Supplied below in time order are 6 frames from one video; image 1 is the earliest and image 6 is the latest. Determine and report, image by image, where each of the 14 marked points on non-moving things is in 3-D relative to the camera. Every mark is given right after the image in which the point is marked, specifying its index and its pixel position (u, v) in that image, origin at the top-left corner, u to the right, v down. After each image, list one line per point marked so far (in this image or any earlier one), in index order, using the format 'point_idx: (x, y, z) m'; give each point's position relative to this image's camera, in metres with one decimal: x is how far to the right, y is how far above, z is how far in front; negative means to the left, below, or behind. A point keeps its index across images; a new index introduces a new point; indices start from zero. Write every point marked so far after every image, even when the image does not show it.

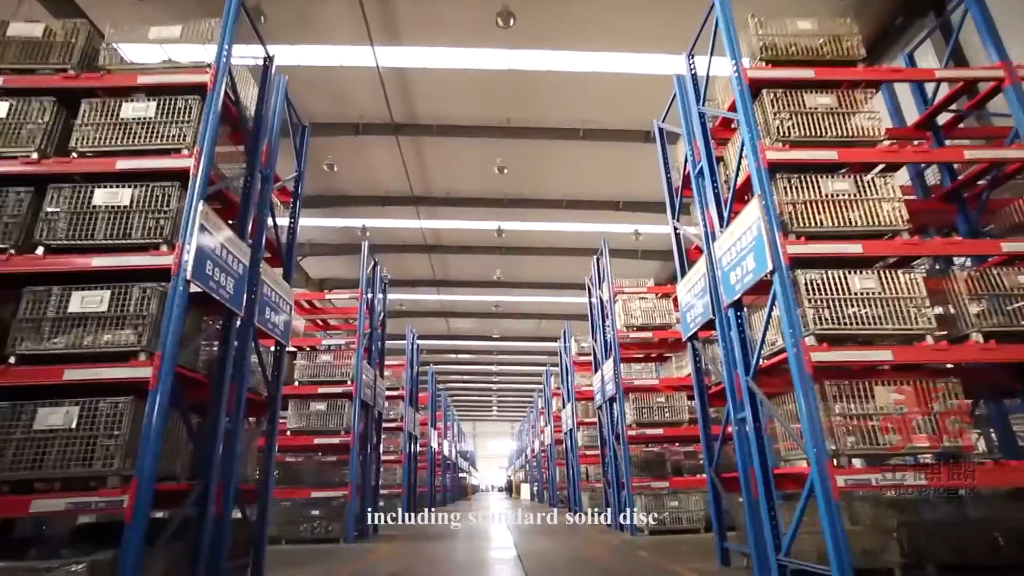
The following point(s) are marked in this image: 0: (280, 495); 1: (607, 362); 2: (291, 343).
0: (-2.6, -2.3, +6.8) m
1: (+1.3, -0.9, +7.9) m
2: (-2.7, -0.7, +7.4) m
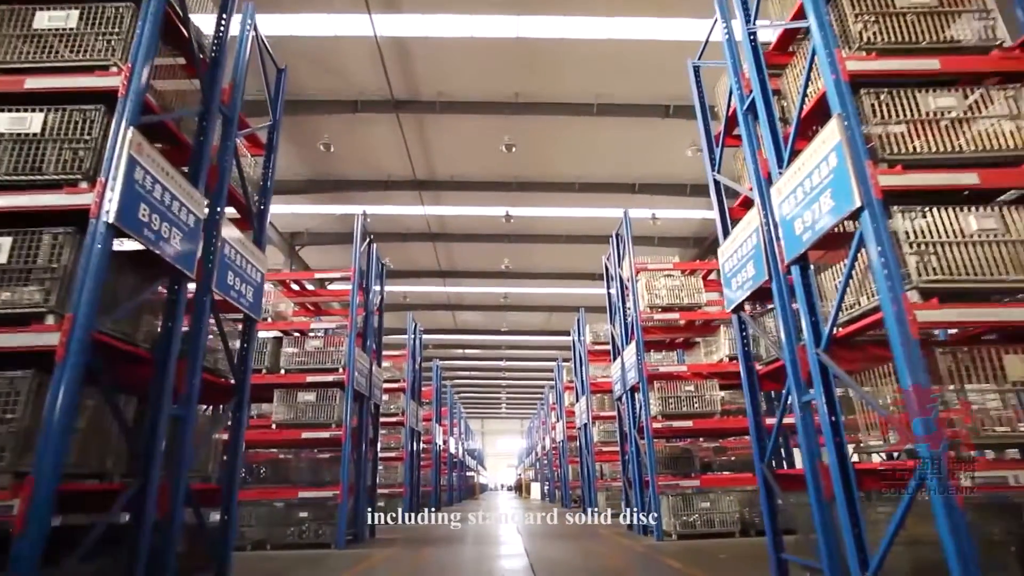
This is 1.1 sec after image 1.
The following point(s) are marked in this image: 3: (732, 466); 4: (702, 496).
0: (-2.5, -2.1, +6.2) m
1: (+1.4, -0.7, +7.2) m
2: (-2.6, -0.4, +6.7) m
3: (+2.7, -2.1, +7.4) m
4: (+2.0, -2.1, +6.2) m
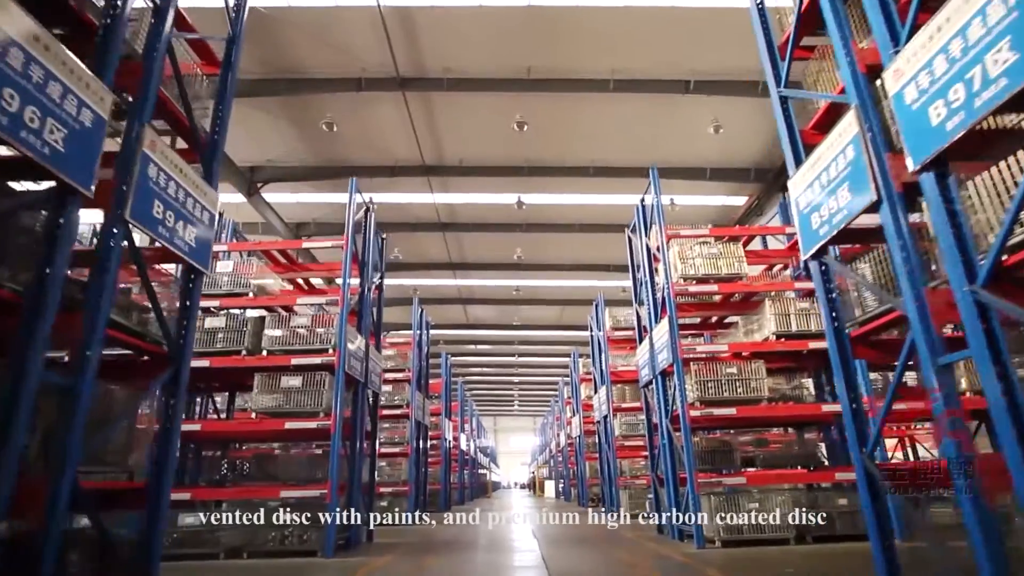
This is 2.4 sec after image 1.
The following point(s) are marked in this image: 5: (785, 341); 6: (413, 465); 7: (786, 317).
0: (-2.4, -1.8, +5.4) m
1: (+1.5, -0.4, +6.3) m
2: (-2.4, -0.1, +5.9) m
3: (+2.8, -1.8, +6.5) m
4: (+2.1, -1.8, +5.3) m
5: (+2.6, -0.5, +5.7) m
6: (-1.6, -2.8, +9.6) m
7: (+2.6, -0.3, +5.8) m
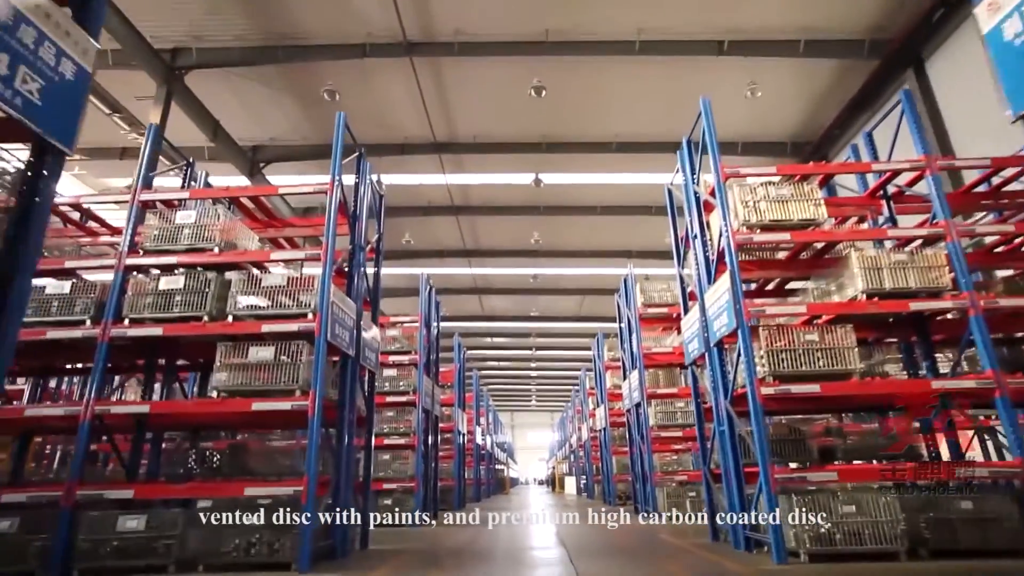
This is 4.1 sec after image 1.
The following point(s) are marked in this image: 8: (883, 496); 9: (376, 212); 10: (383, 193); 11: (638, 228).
0: (-2.2, -1.4, +4.3) m
1: (+1.7, 0.0, +5.2) m
2: (-2.3, +0.2, +4.9) m
3: (+3.0, -1.4, +5.3) m
4: (+2.3, -1.4, +4.2) m
5: (+2.7, -0.1, +4.5) m
6: (-1.3, -2.4, +8.5) m
7: (+2.8, +0.1, +4.6) m
8: (+2.5, -1.4, +4.0) m
9: (-1.6, +0.9, +7.0) m
10: (-1.6, +1.2, +7.6) m
11: (+3.3, +1.6, +16.2) m
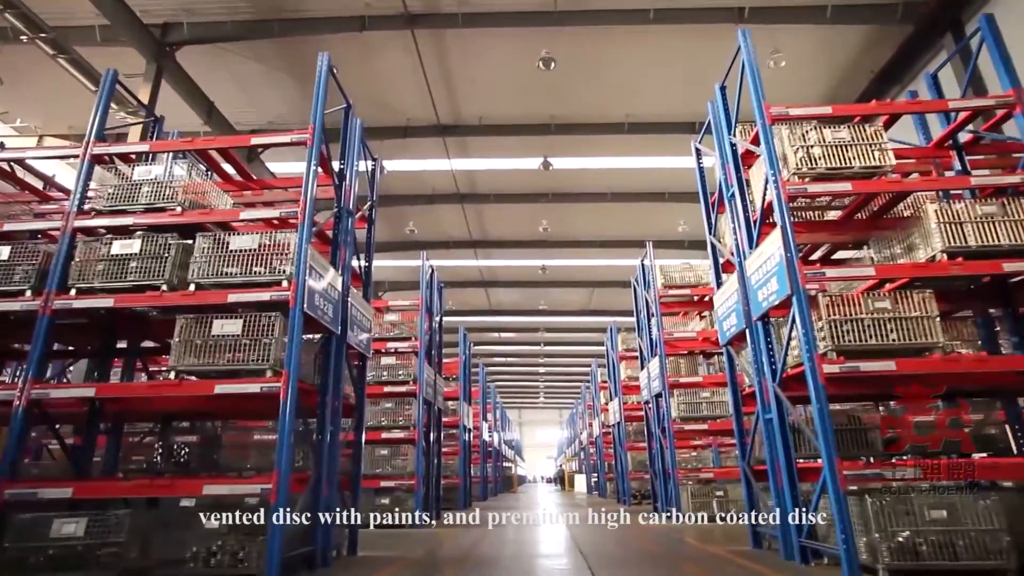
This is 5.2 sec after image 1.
0: (-2.2, -1.2, +3.6) m
1: (+1.8, +0.3, +4.4) m
2: (-2.2, +0.5, +4.2) m
3: (+3.1, -1.2, +4.5) m
4: (+2.3, -1.2, +3.4) m
5: (+2.8, +0.2, +3.8) m
6: (-1.2, -2.1, +7.8) m
7: (+2.8, +0.4, +3.8) m
8: (+2.5, -1.1, +3.3) m
9: (-1.5, +1.2, +6.3) m
10: (-1.5, +1.5, +6.9) m
11: (+3.5, +1.9, +15.4) m
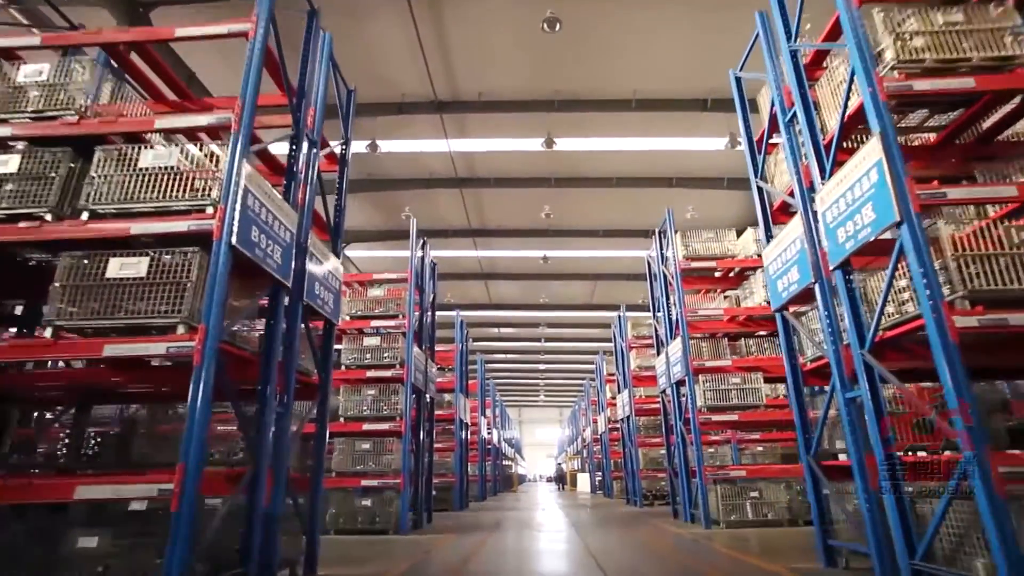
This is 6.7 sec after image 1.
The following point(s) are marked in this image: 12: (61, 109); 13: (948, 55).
0: (-2.1, -0.9, +2.6) m
1: (+1.8, +0.6, +3.4) m
2: (-2.2, +0.8, +3.1) m
3: (+3.1, -0.8, +3.5) m
4: (+2.3, -0.8, +2.4) m
5: (+2.8, +0.5, +2.7) m
6: (-1.2, -1.8, +6.8) m
7: (+2.8, +0.7, +2.8) m
8: (+2.5, -0.8, +2.2) m
9: (-1.5, +1.5, +5.3) m
10: (-1.5, +1.8, +5.8) m
11: (+3.6, +2.2, +14.4) m
12: (-2.4, +1.0, +3.3) m
13: (+2.2, +1.2, +3.1) m
